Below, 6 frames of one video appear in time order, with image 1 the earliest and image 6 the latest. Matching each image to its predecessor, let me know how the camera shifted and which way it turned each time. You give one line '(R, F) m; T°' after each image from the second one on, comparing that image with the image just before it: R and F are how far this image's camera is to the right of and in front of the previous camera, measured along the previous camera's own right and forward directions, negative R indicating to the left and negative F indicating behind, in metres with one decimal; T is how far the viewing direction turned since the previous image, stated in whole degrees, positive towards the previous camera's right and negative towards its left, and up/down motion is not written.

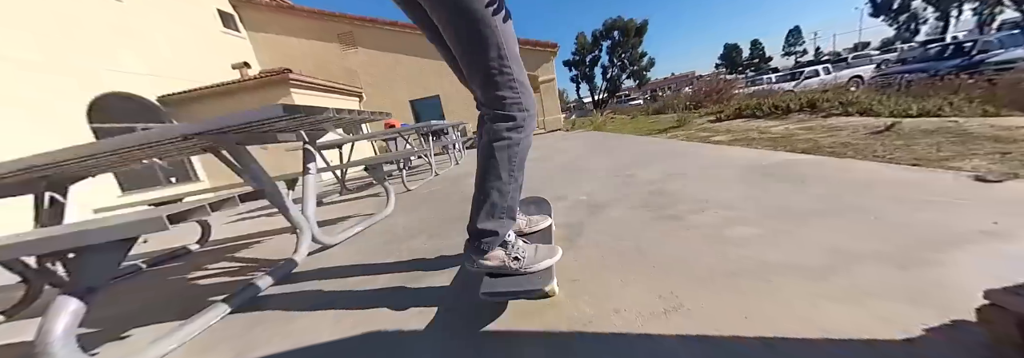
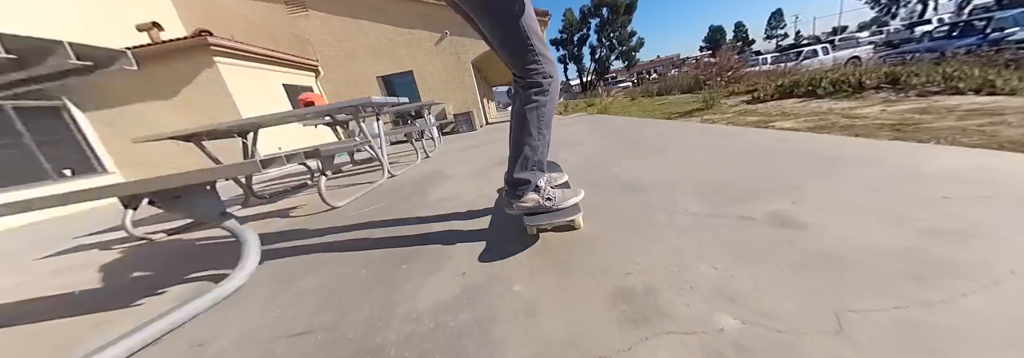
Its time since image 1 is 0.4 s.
(0.0, +1.4) m; +3°
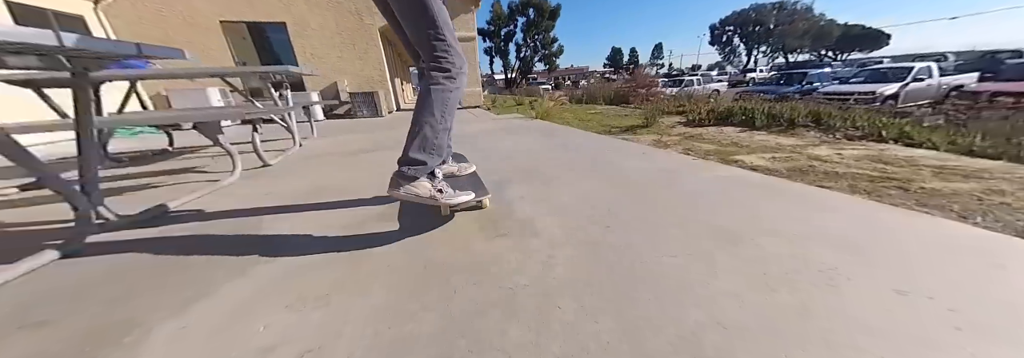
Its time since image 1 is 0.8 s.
(+0.1, +1.3) m; +17°
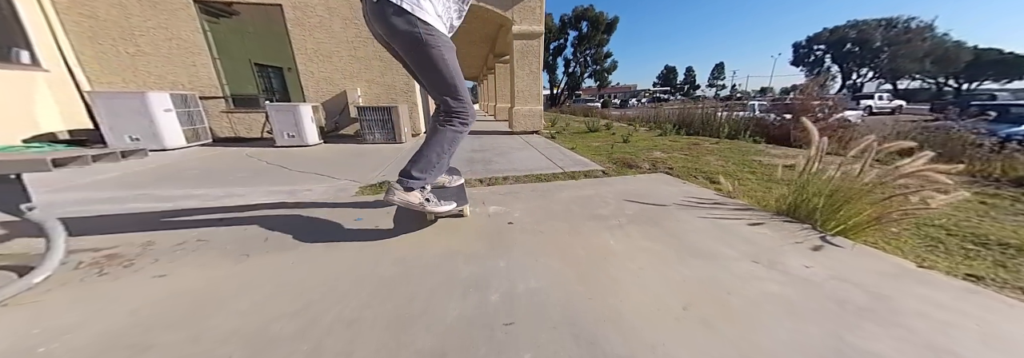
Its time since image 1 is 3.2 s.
(-1.0, +3.4) m; -8°
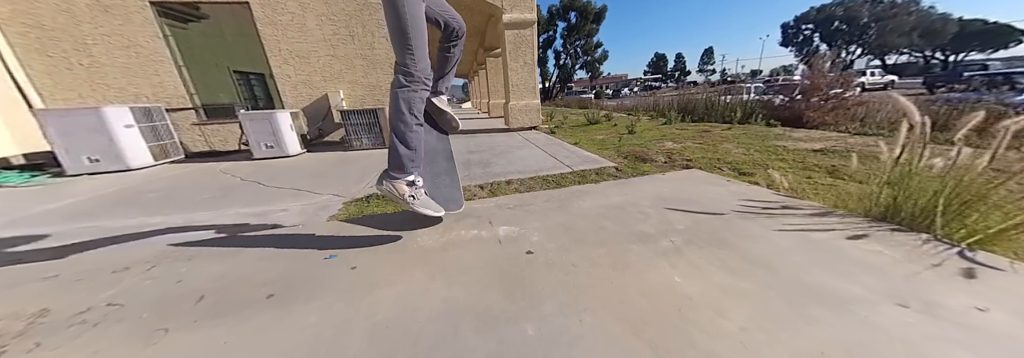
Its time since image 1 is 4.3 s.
(-0.1, +0.4) m; +1°
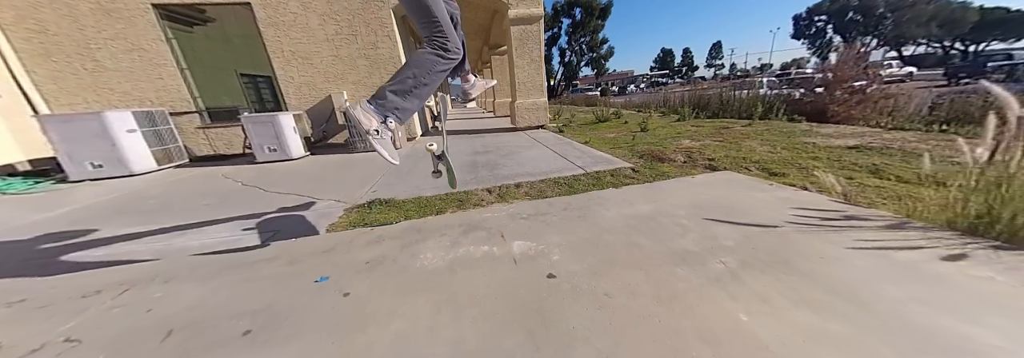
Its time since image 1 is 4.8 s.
(0.0, +0.2) m; -1°
